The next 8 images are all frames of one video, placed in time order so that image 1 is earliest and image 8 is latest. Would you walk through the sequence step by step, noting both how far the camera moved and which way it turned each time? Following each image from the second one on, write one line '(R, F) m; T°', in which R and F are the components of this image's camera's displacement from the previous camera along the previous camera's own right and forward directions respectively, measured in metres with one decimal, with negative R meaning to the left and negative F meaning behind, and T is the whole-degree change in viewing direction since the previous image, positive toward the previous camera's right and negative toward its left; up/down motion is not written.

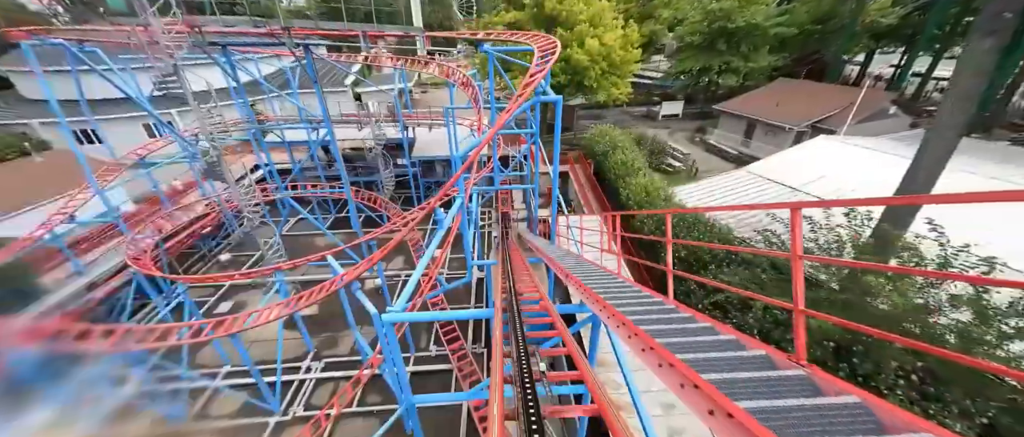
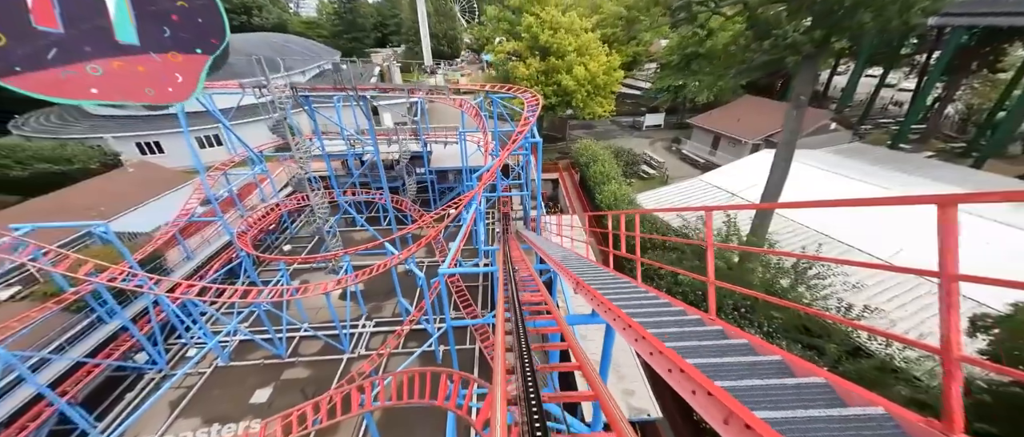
(+0.1, -2.2) m; 0°
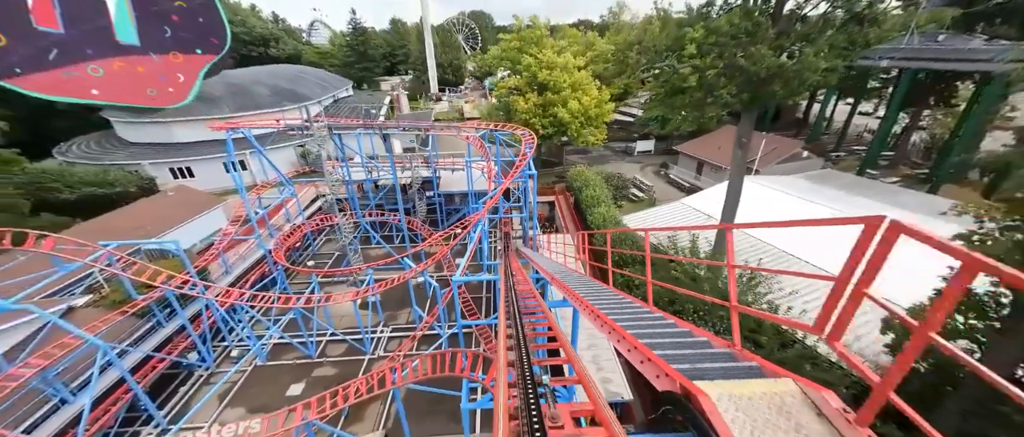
(0.0, -1.2) m; 0°
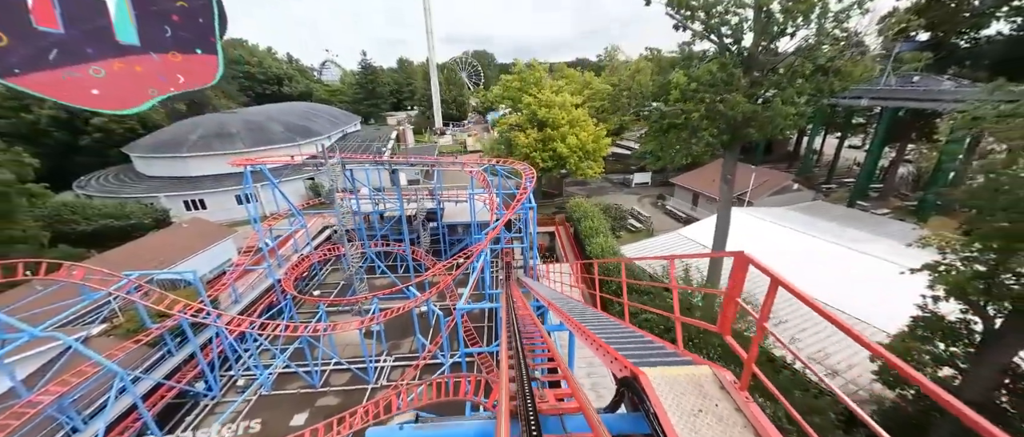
(0.0, -0.4) m; 0°
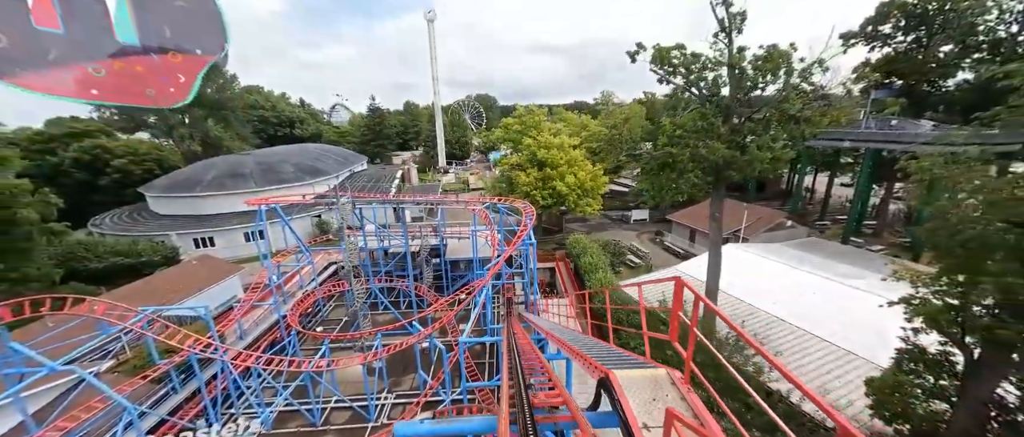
(0.0, -0.4) m; 0°
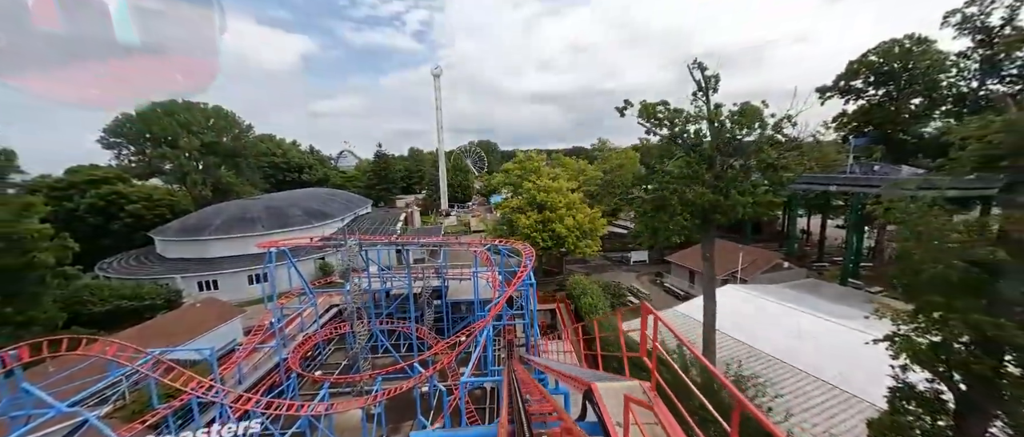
(0.0, -0.4) m; 0°
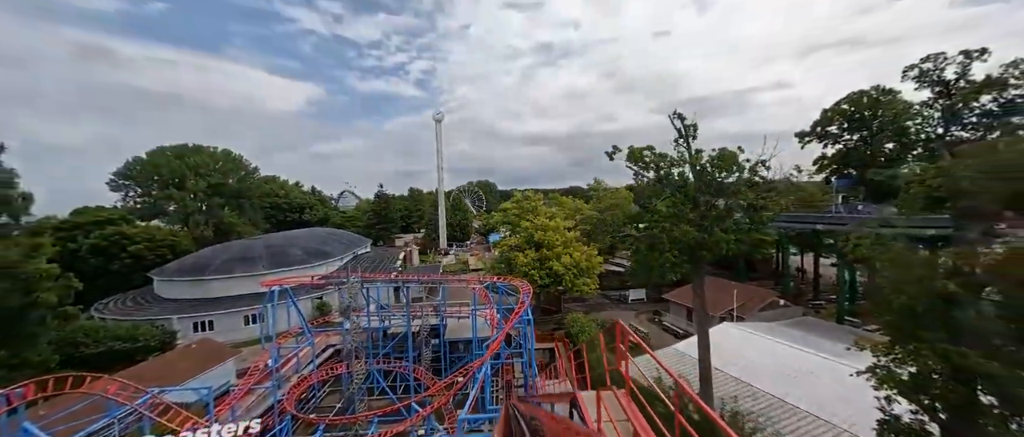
(0.0, -0.5) m; 0°
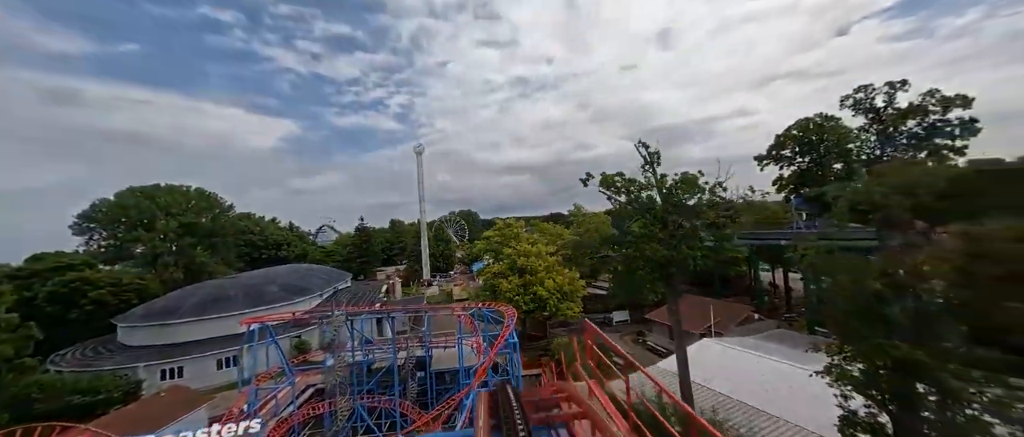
(0.0, -0.4) m; +3°
